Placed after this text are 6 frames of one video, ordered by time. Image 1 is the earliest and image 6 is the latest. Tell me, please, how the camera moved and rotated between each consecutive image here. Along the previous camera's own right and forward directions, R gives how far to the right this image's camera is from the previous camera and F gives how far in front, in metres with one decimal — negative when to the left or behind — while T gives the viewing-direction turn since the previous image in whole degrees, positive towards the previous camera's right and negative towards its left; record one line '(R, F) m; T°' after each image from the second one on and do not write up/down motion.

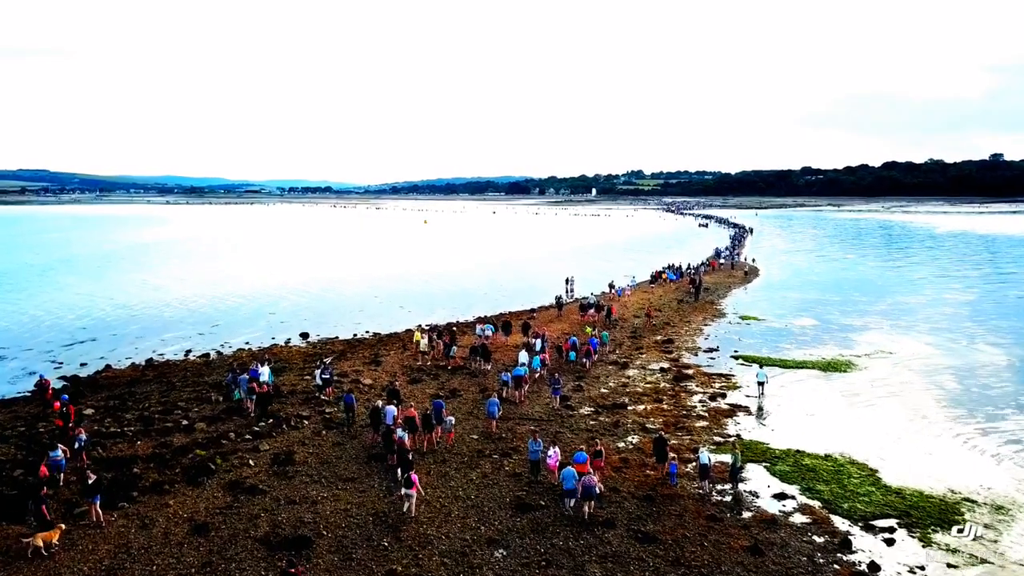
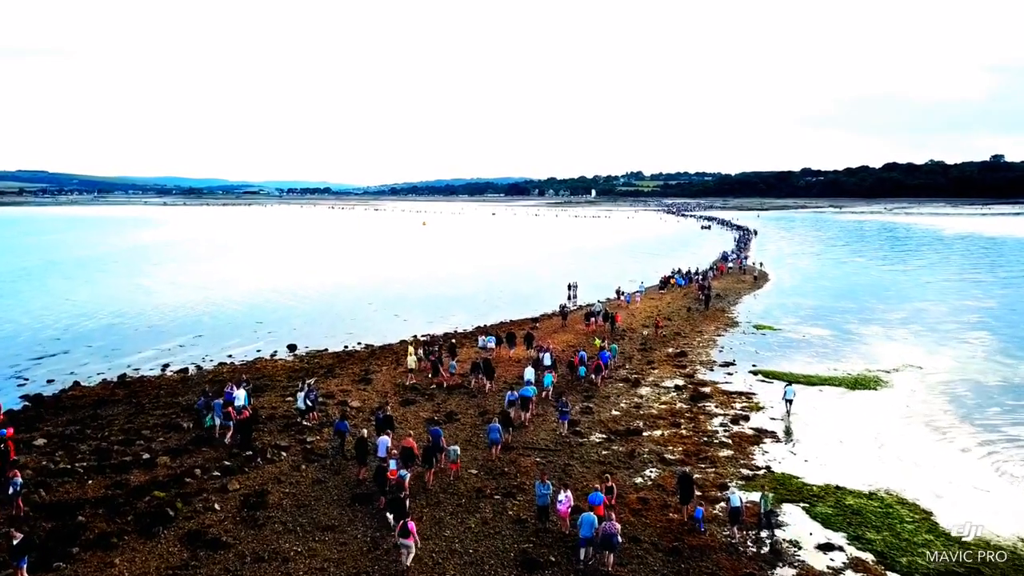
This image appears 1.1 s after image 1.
(-0.1, +1.6) m; 0°
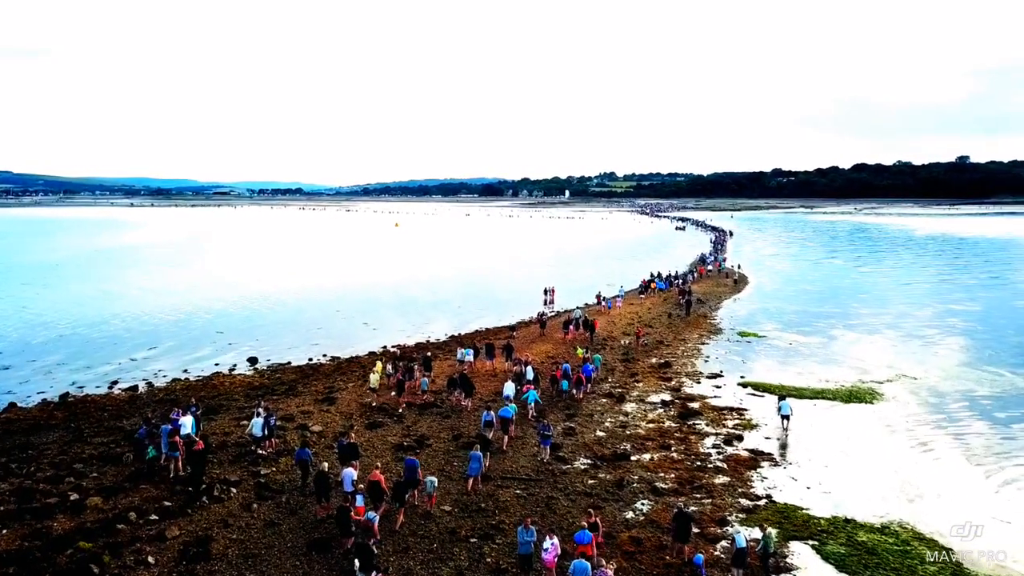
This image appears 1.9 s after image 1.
(0.0, +1.3) m; +2°
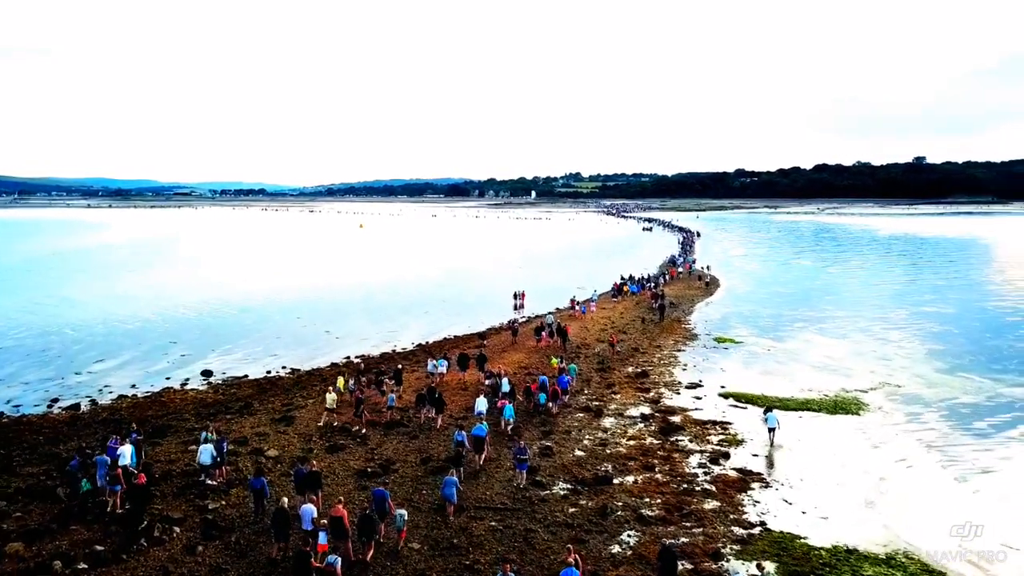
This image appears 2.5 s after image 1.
(-0.1, +1.0) m; +2°
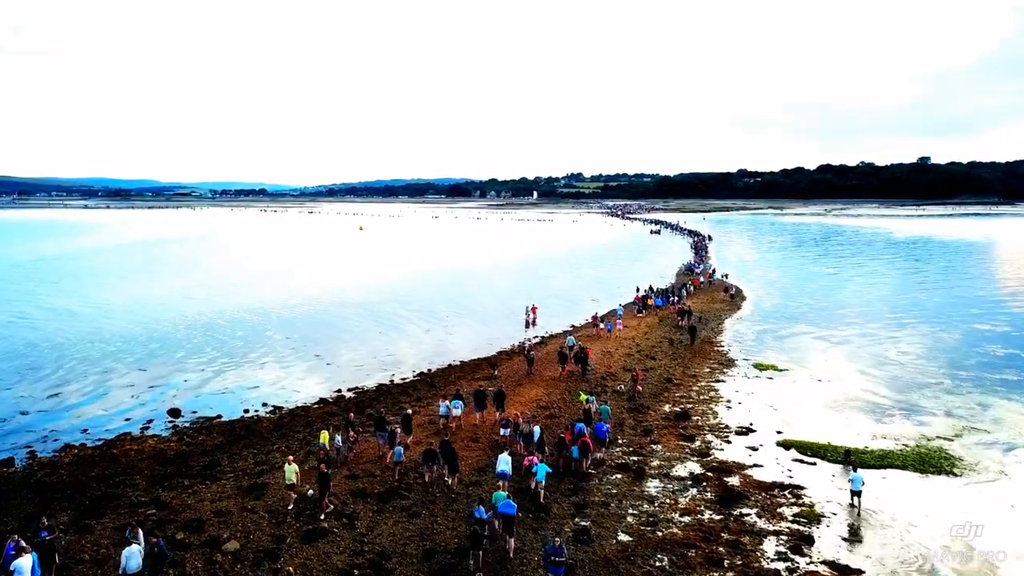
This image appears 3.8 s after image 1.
(-0.4, +3.0) m; 0°
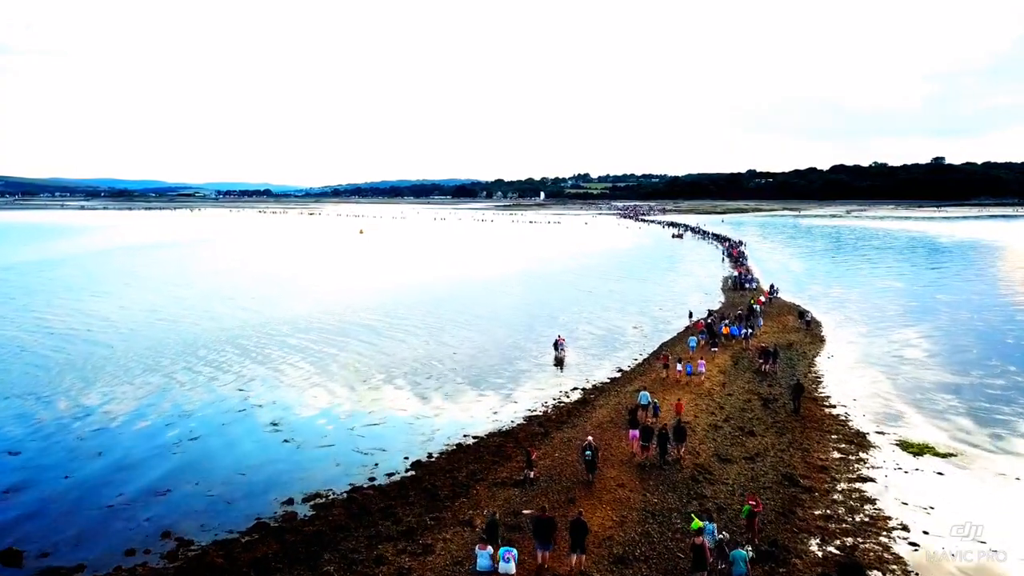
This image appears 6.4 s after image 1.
(-0.7, +7.3) m; 0°
